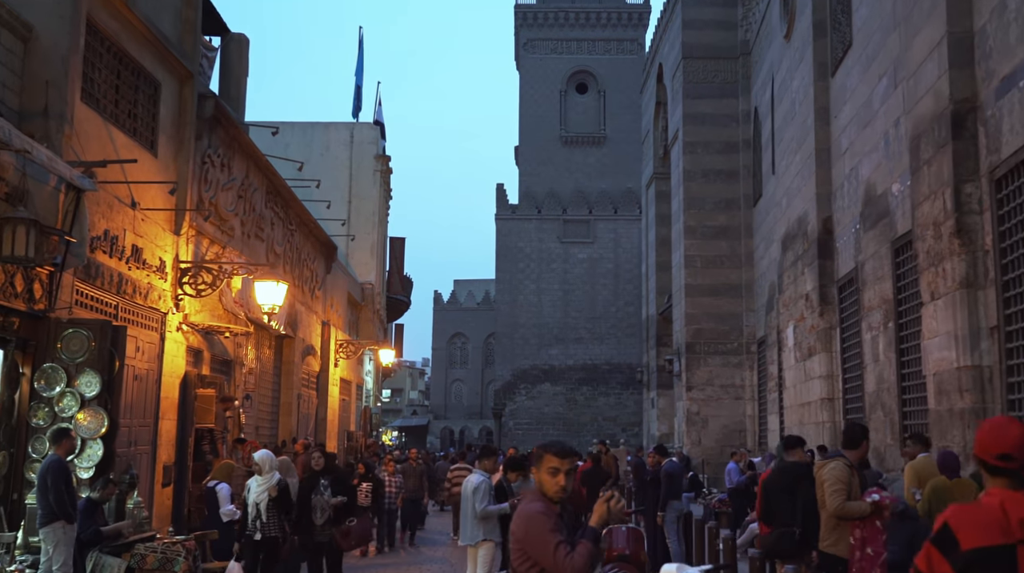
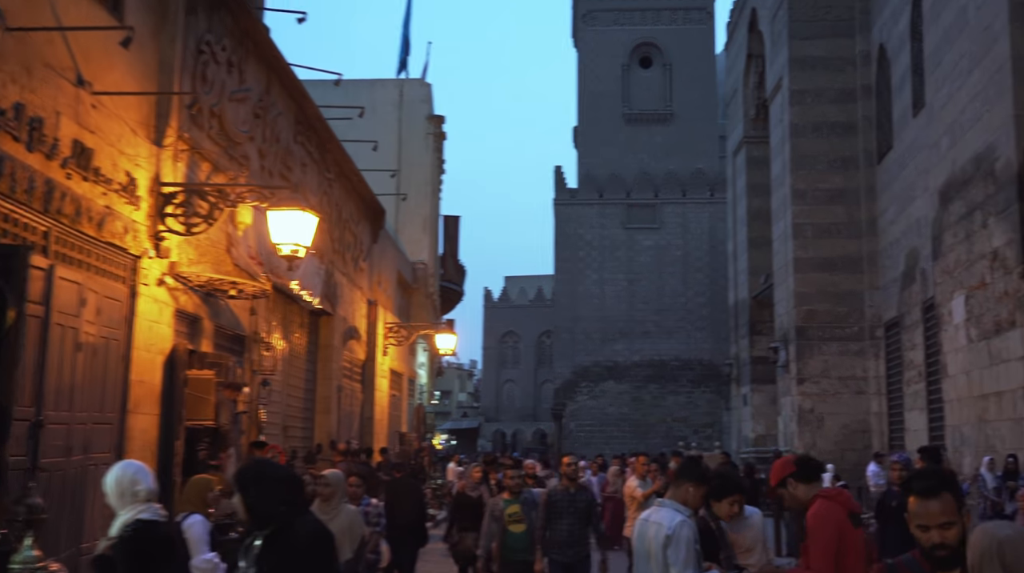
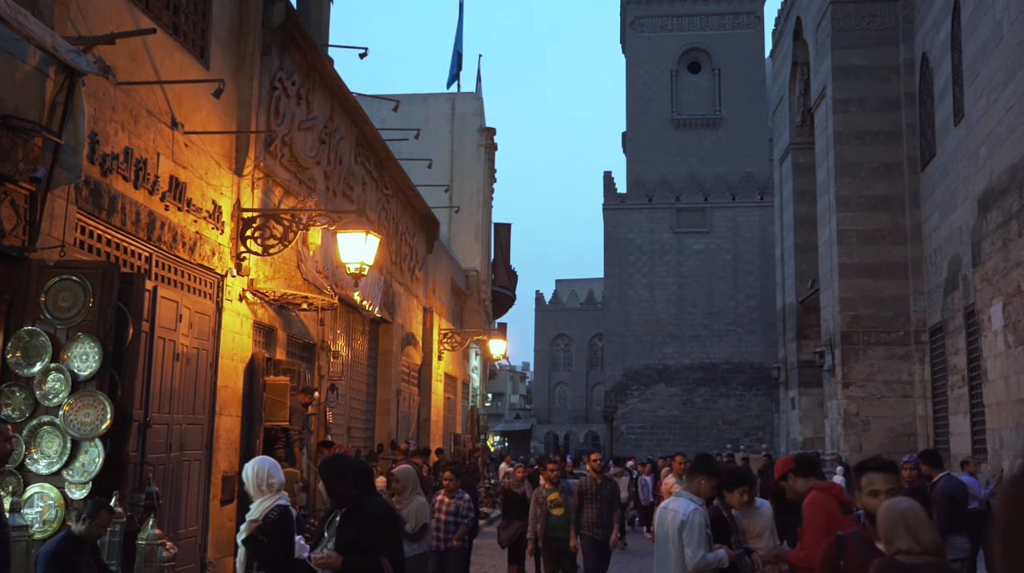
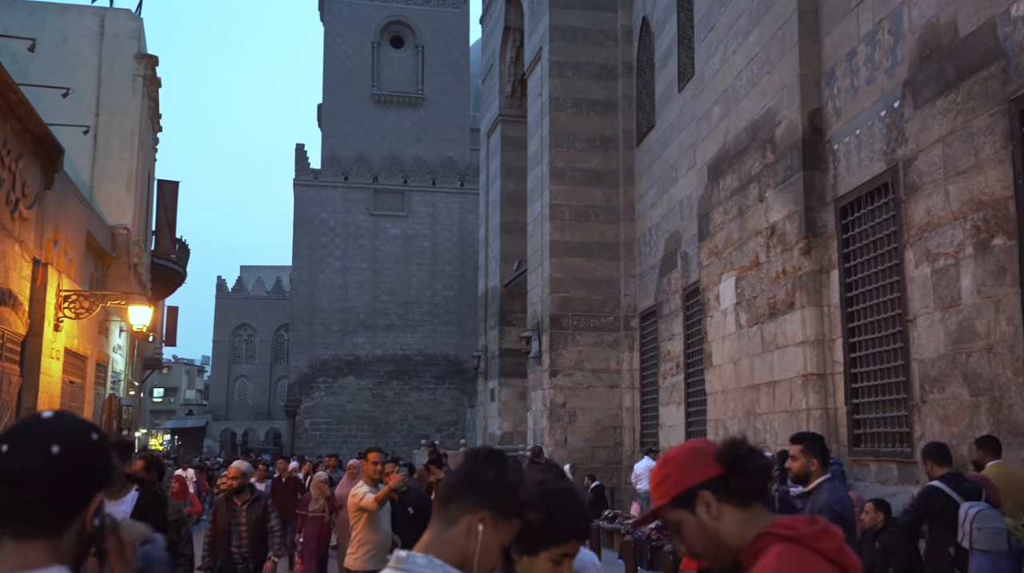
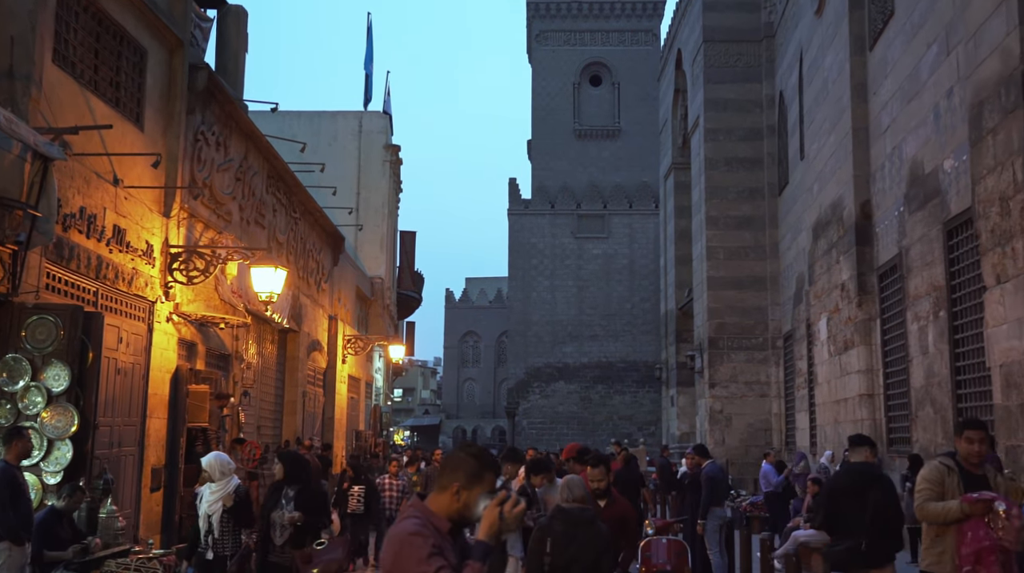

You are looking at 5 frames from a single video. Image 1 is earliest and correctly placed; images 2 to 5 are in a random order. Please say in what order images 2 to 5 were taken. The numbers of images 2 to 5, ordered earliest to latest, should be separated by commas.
5, 3, 2, 4
